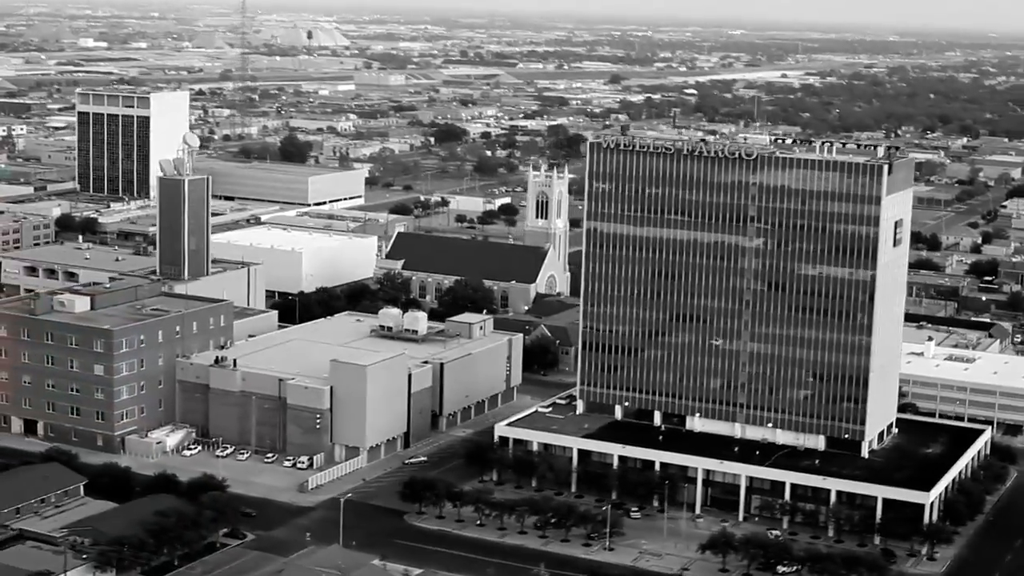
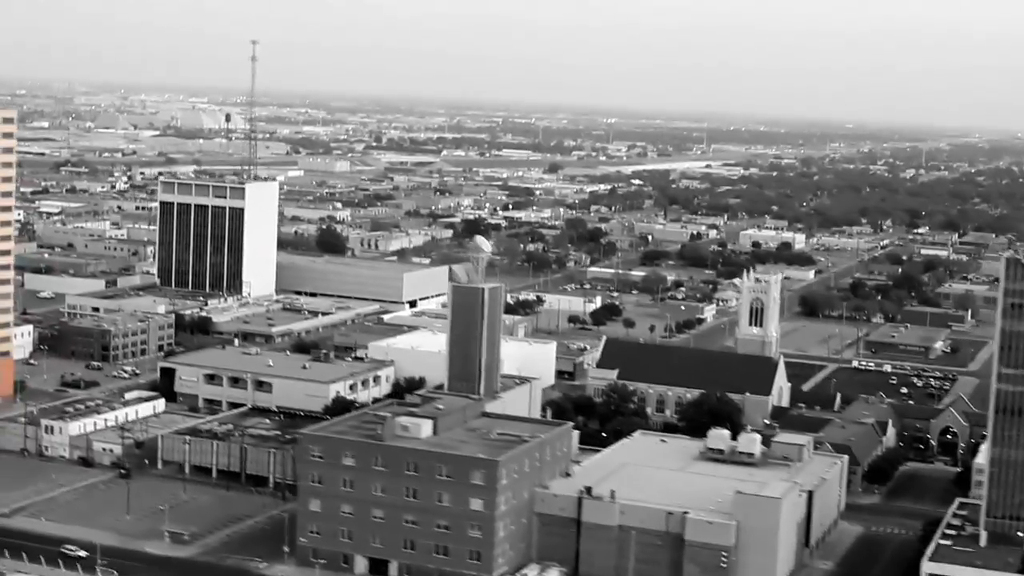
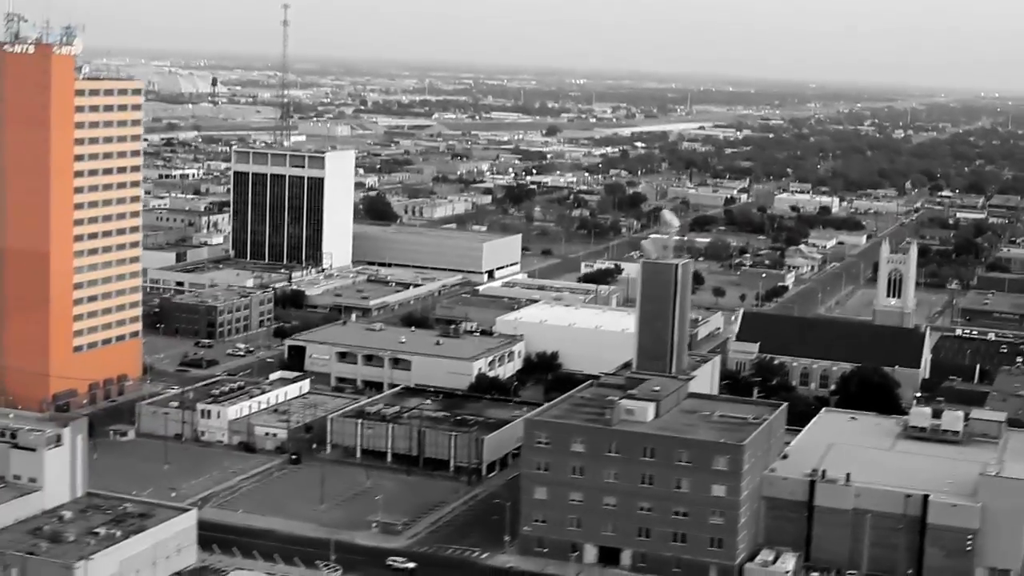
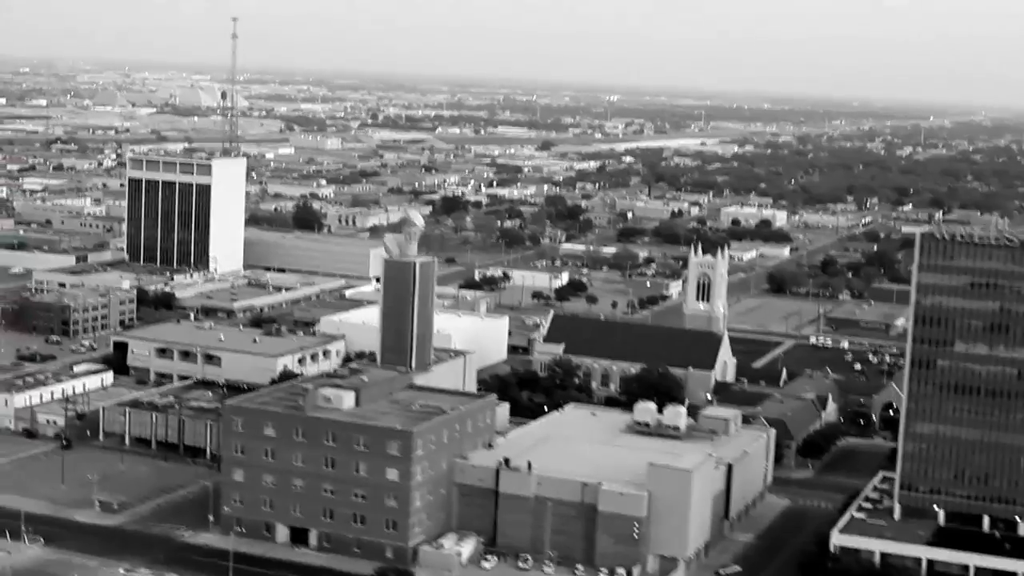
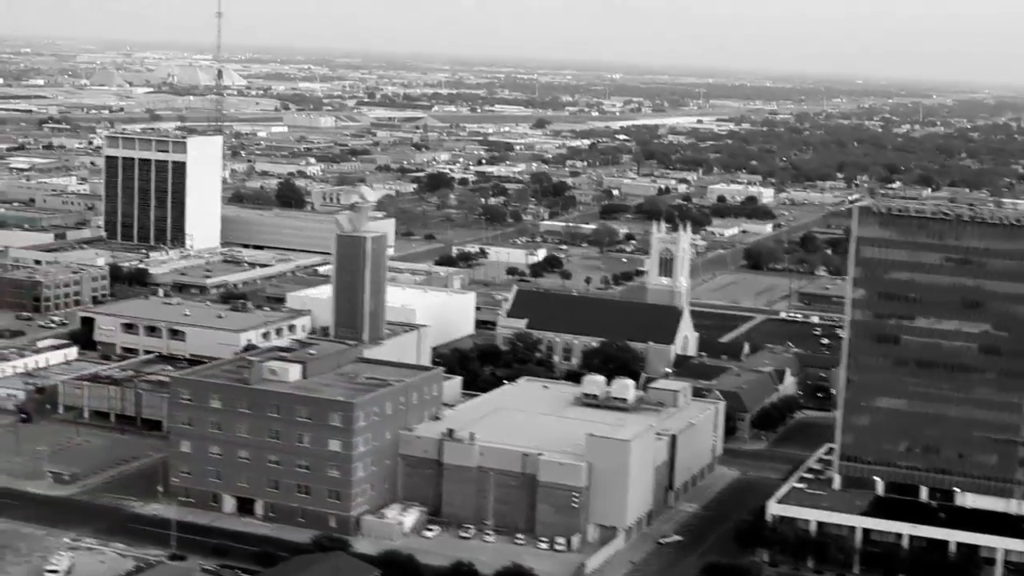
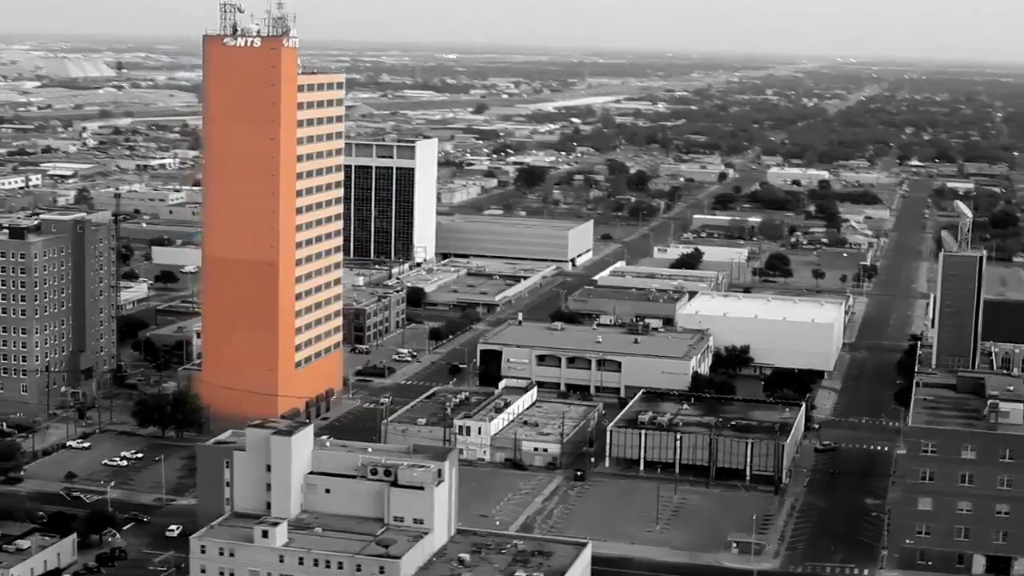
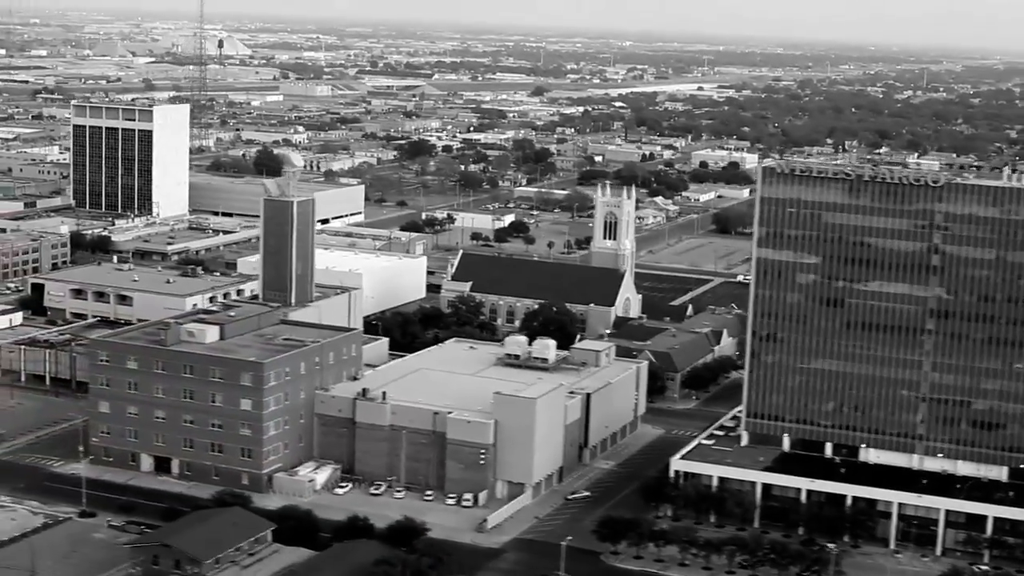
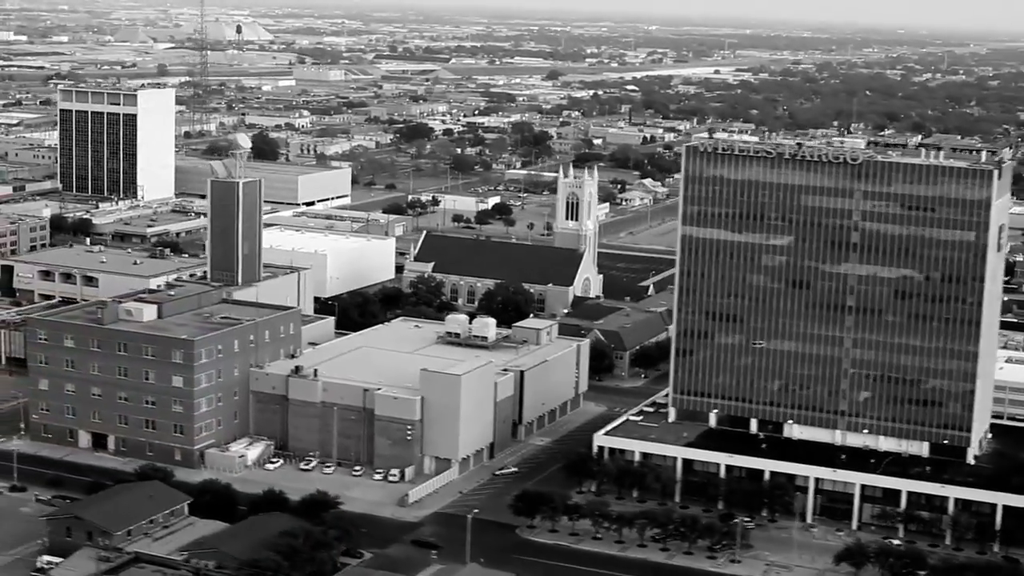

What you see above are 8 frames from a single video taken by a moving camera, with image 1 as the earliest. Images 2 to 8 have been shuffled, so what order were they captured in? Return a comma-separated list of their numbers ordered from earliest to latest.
8, 7, 5, 4, 2, 3, 6
